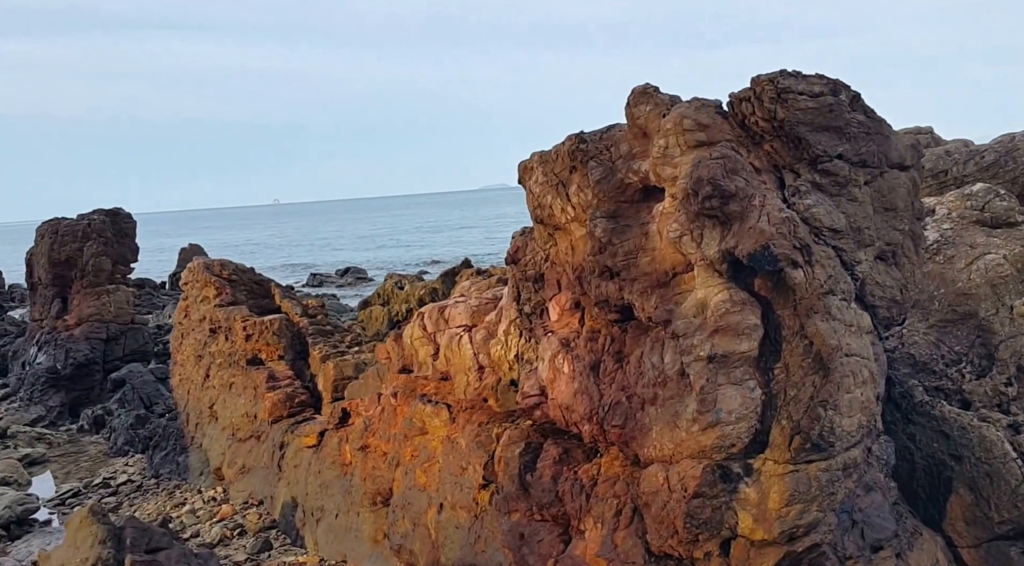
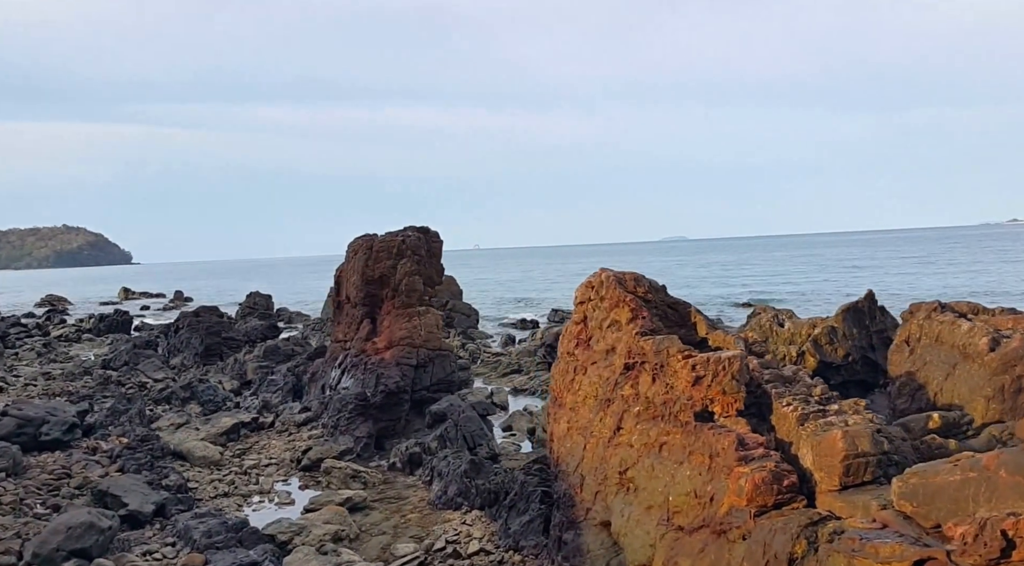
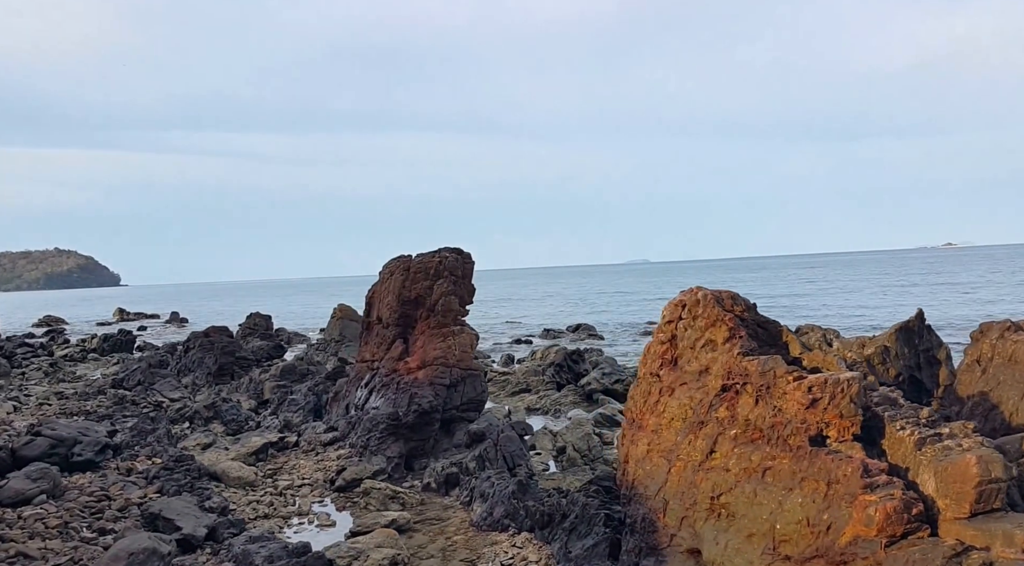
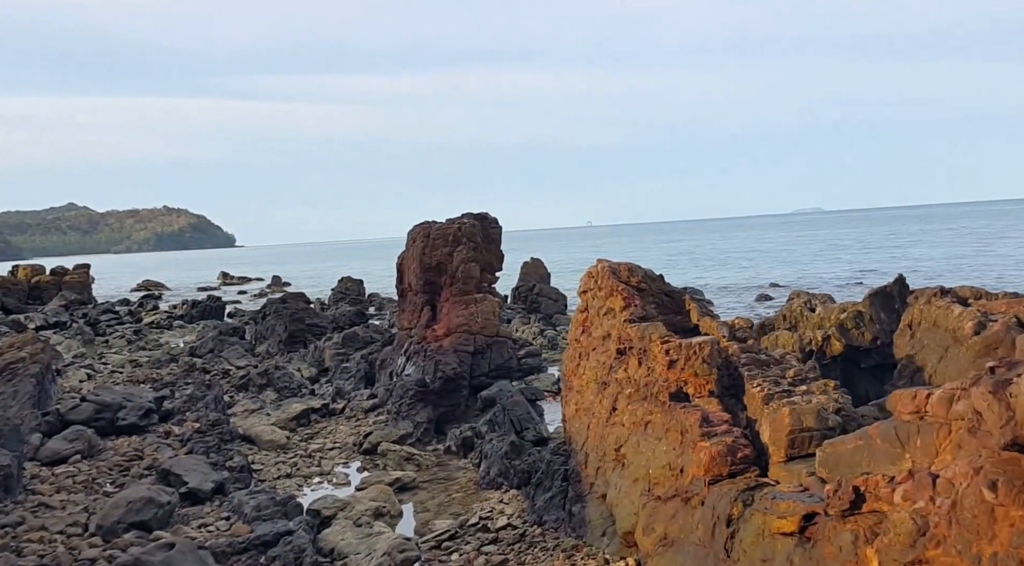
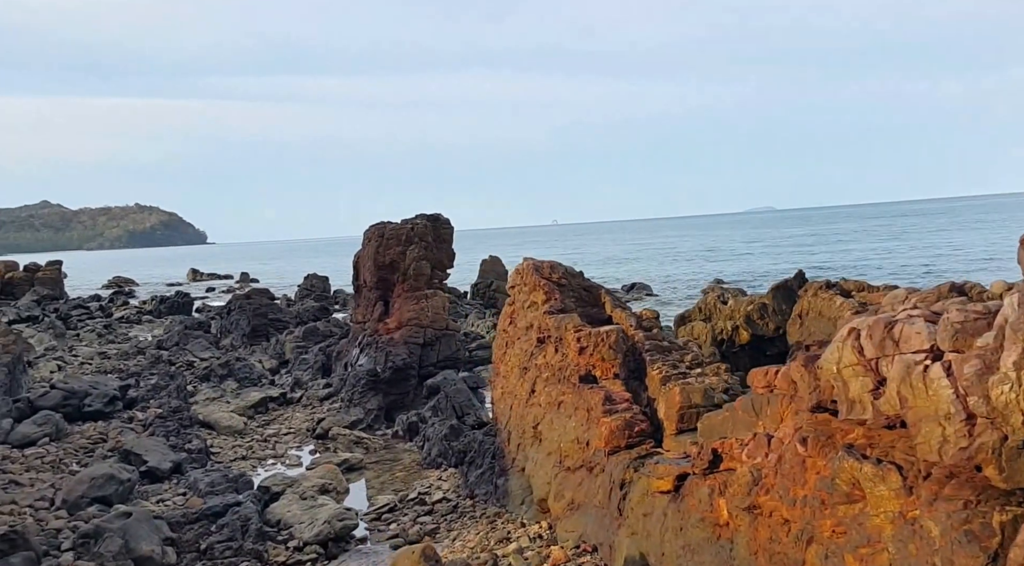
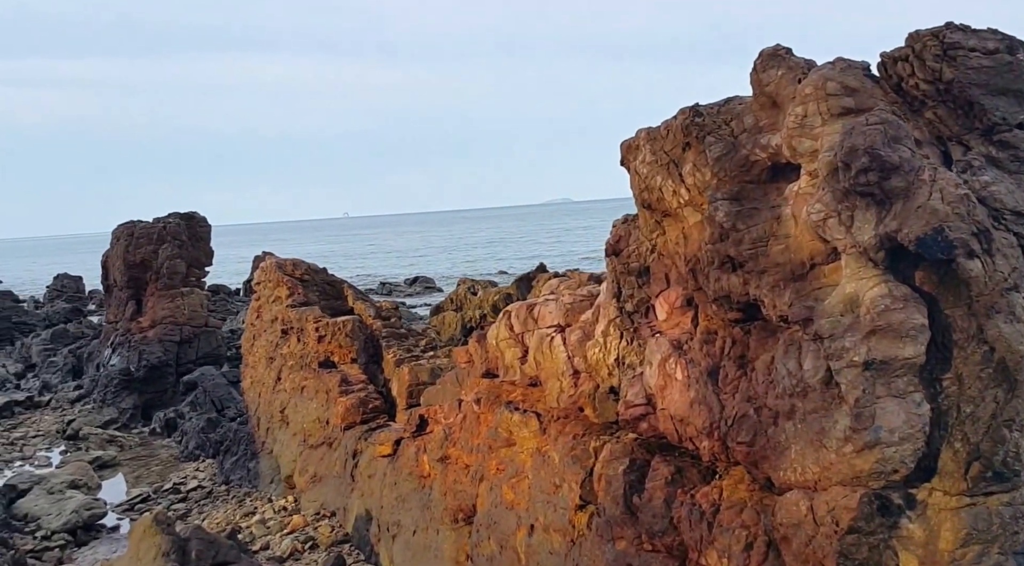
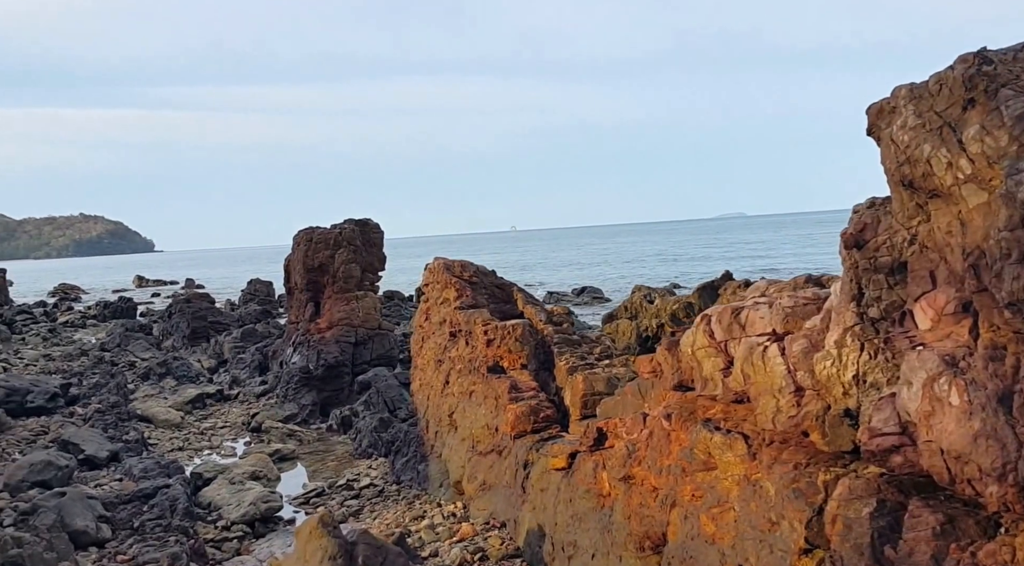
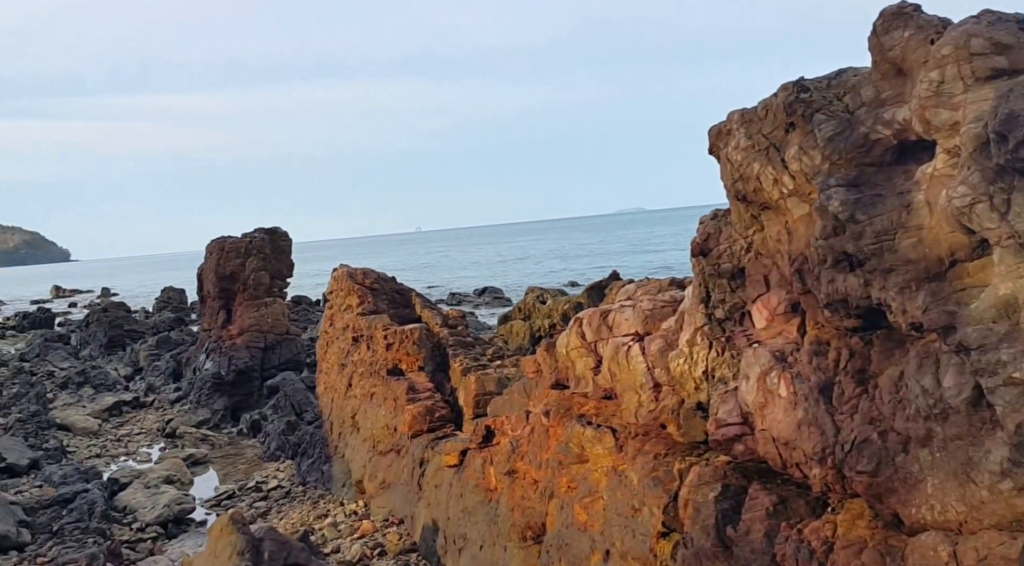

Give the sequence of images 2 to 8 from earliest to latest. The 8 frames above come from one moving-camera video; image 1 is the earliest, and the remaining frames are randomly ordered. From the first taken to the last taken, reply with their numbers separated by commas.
6, 8, 7, 5, 4, 2, 3
